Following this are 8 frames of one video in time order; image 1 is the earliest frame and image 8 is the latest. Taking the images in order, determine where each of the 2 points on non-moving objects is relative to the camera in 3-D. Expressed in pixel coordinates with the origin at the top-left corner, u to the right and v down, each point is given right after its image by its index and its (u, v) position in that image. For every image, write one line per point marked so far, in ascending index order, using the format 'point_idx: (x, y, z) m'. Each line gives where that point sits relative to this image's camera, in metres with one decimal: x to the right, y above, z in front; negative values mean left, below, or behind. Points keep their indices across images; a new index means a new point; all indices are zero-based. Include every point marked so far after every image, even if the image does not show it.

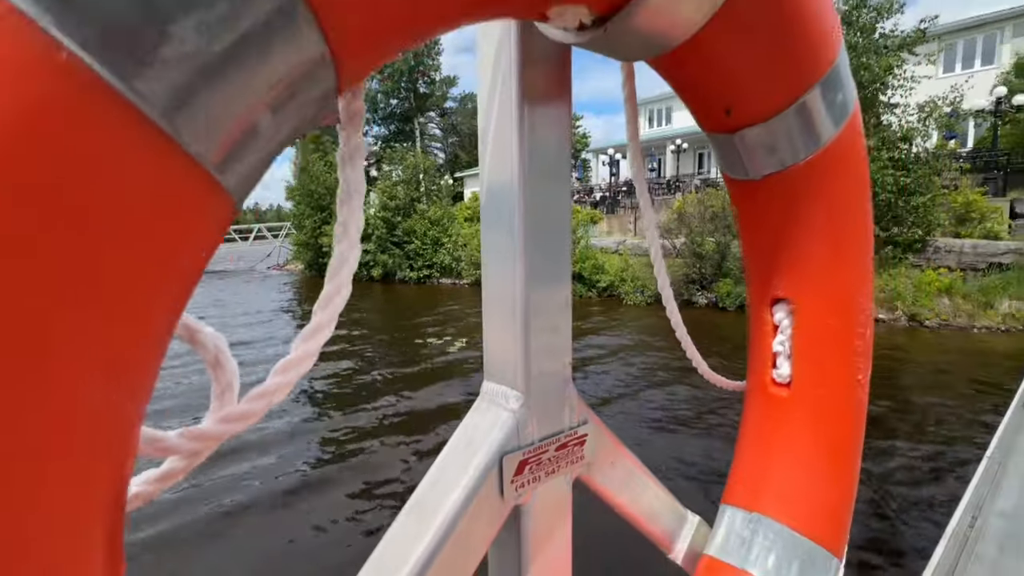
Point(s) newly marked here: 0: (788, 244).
0: (+0.5, +0.1, +0.8) m
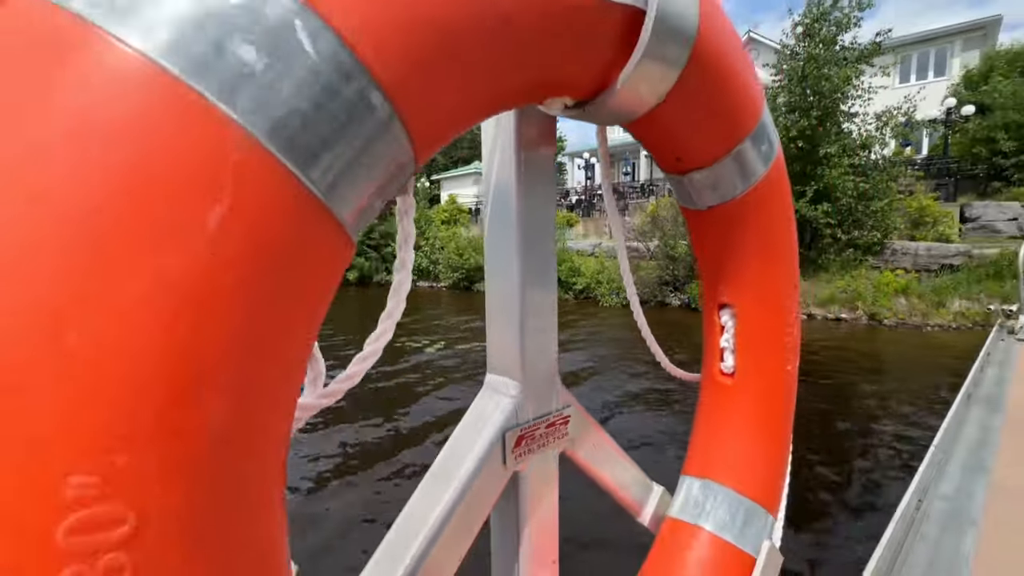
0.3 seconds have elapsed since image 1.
0: (+0.5, +0.1, +1.0) m
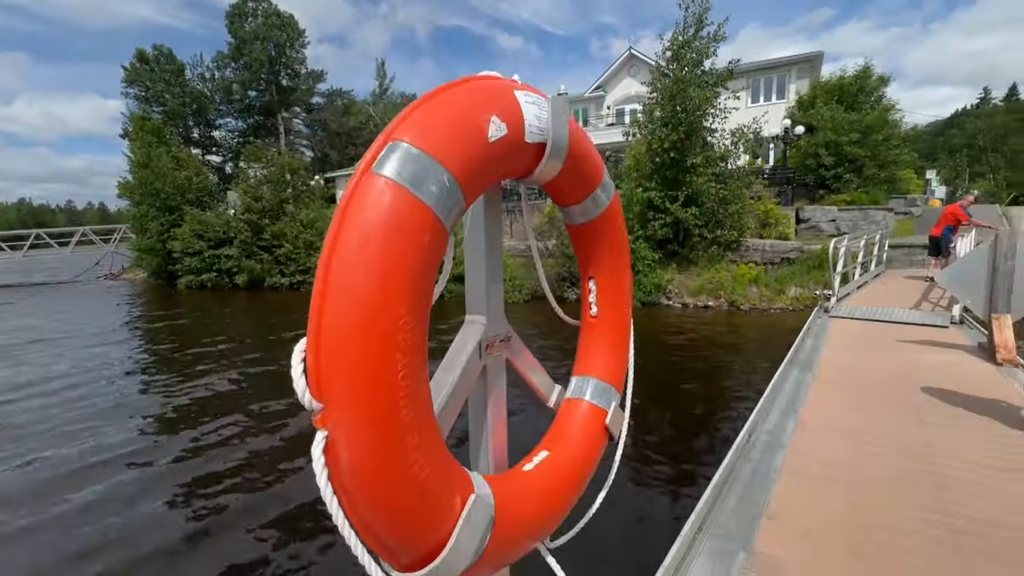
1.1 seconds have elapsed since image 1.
0: (+0.3, +0.1, +1.8) m
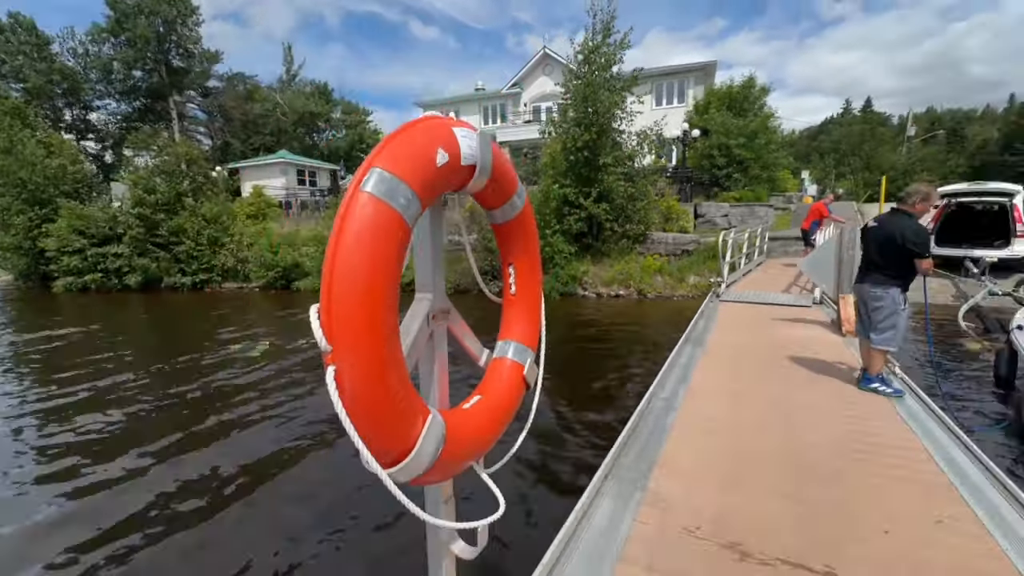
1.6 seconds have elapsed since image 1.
0: (0.0, +0.2, +2.3) m
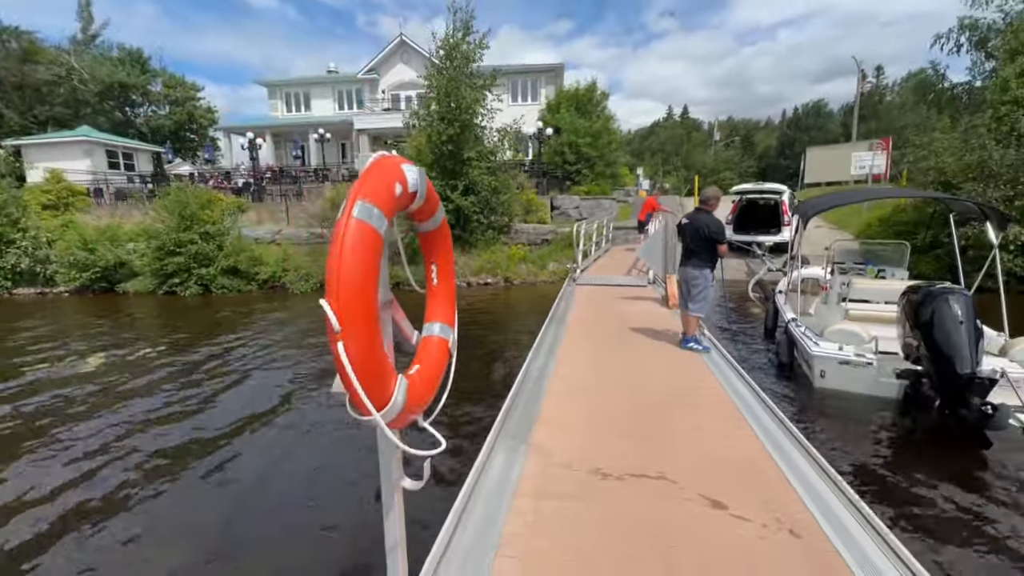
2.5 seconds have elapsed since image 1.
0: (-0.5, +0.2, +2.9) m
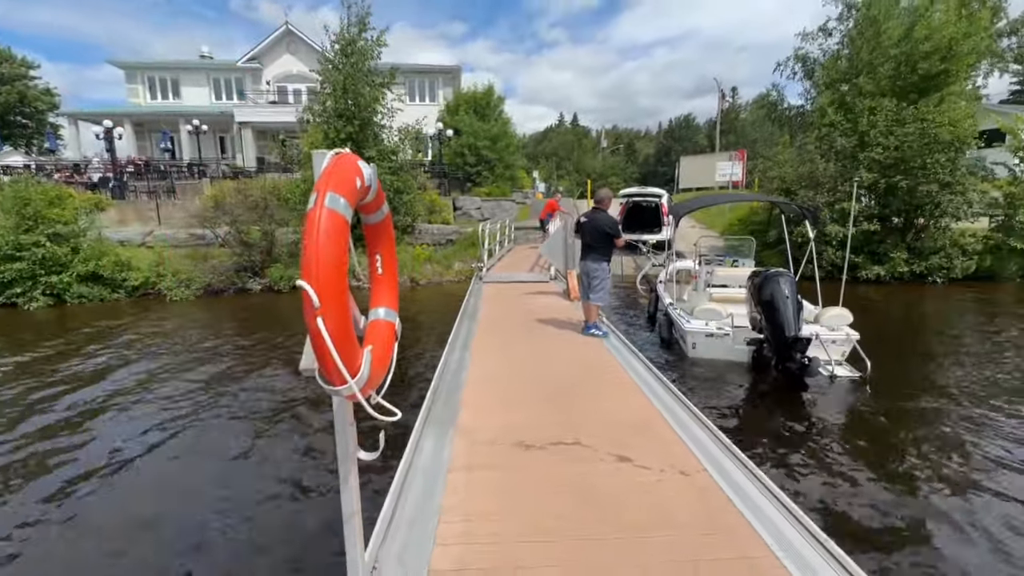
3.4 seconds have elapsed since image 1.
0: (-0.9, +0.3, +3.2) m
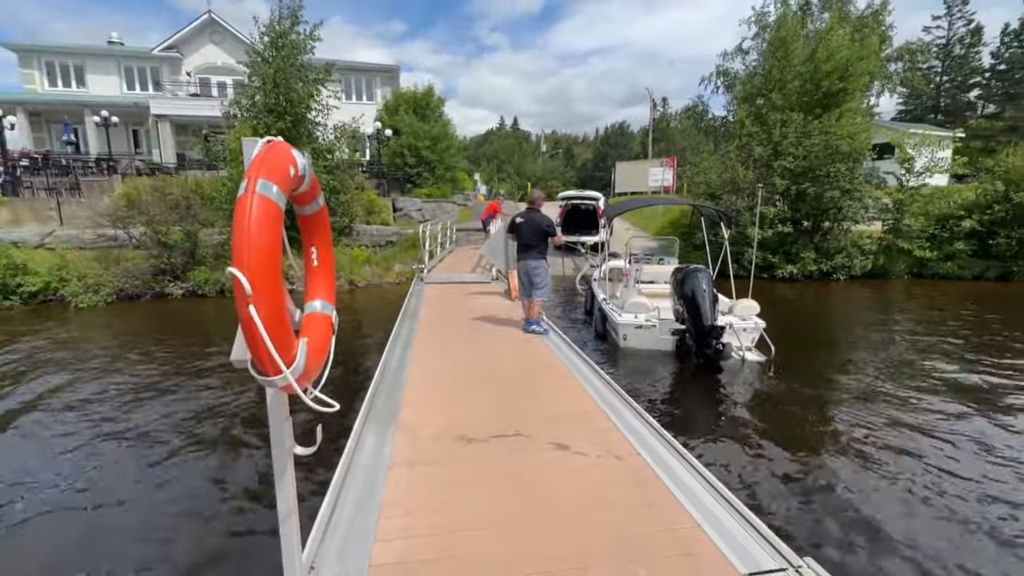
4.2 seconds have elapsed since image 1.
0: (-1.4, +0.4, +3.2) m
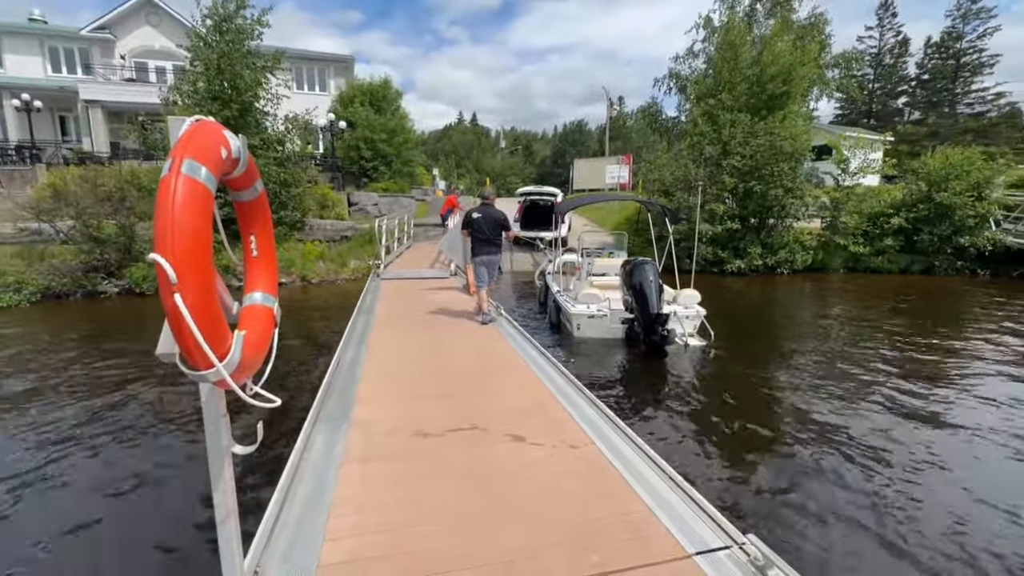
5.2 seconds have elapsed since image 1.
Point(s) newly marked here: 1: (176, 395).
0: (-1.7, +0.4, +3.0) m
1: (-5.5, -1.7, +7.5) m
